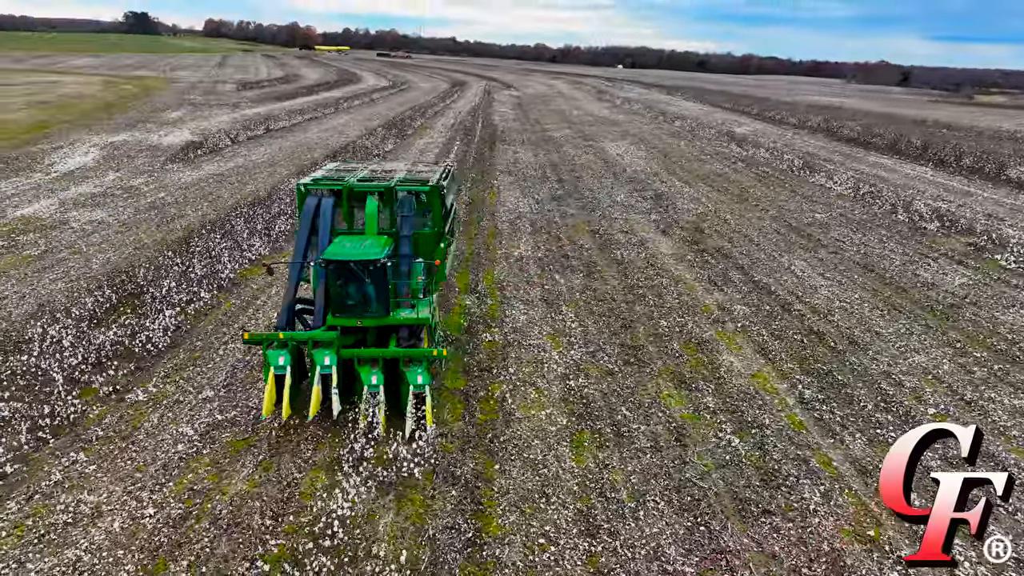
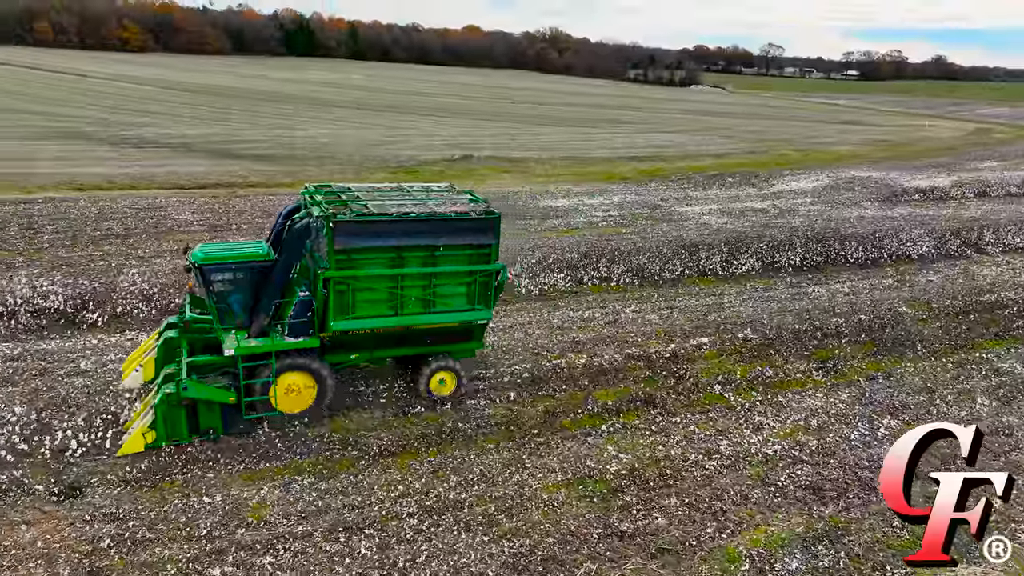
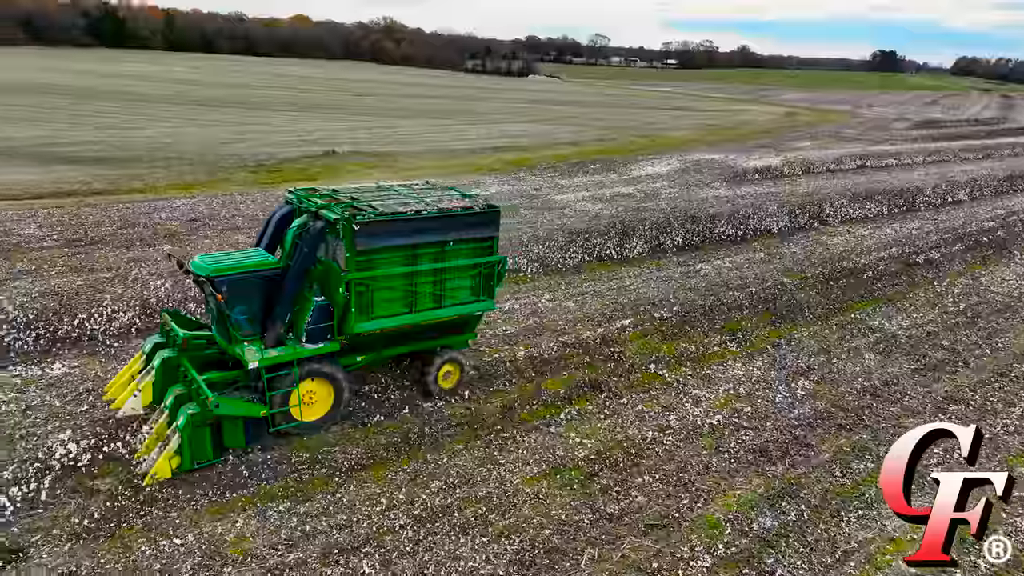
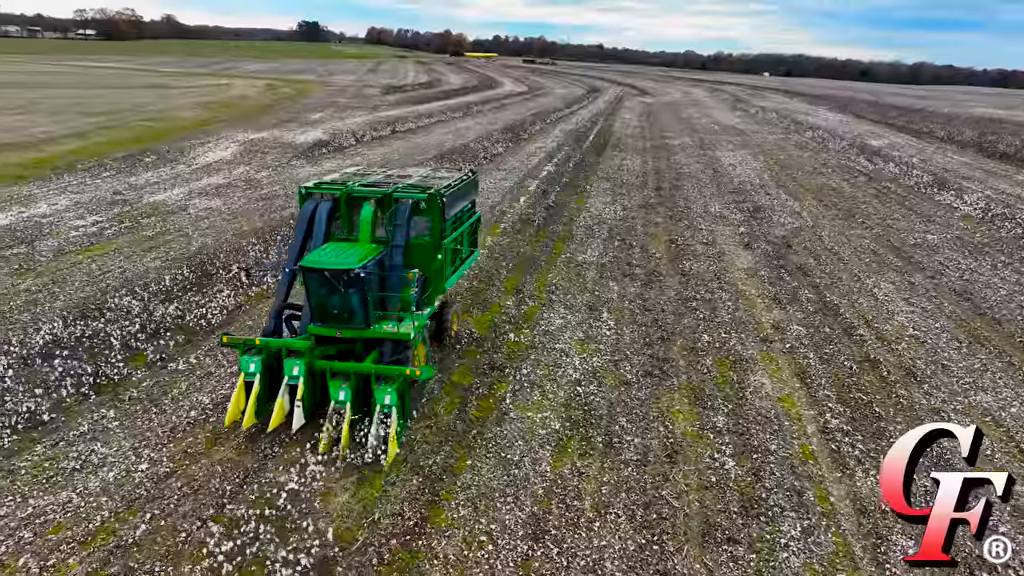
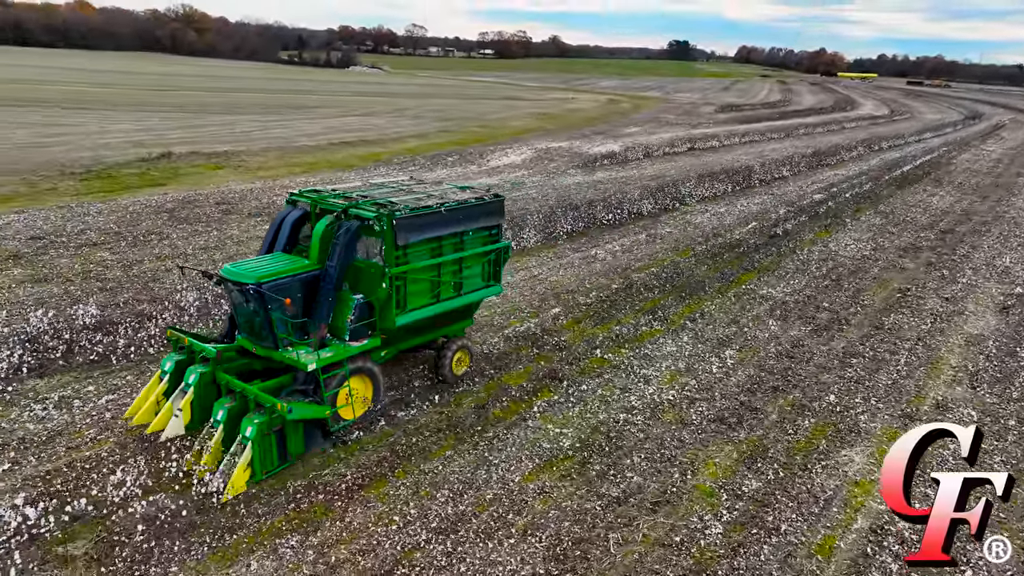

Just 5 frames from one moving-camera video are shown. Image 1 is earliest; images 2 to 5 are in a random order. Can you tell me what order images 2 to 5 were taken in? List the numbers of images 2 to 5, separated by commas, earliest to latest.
4, 5, 3, 2
